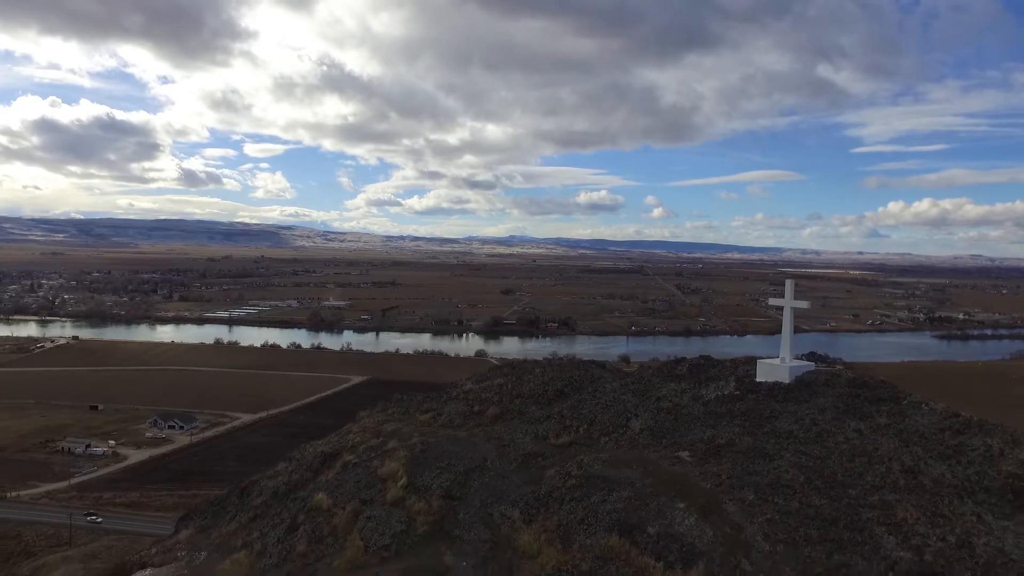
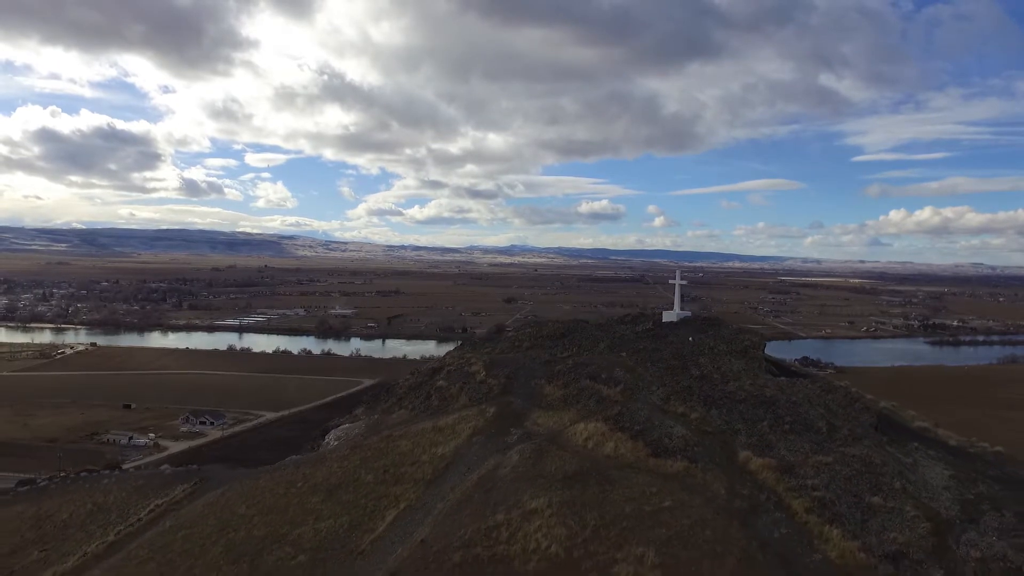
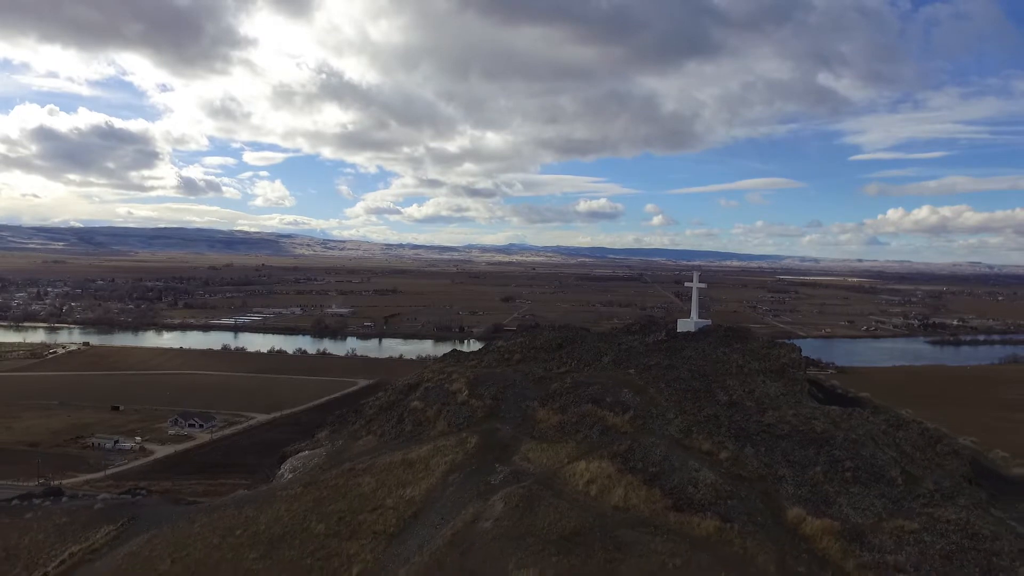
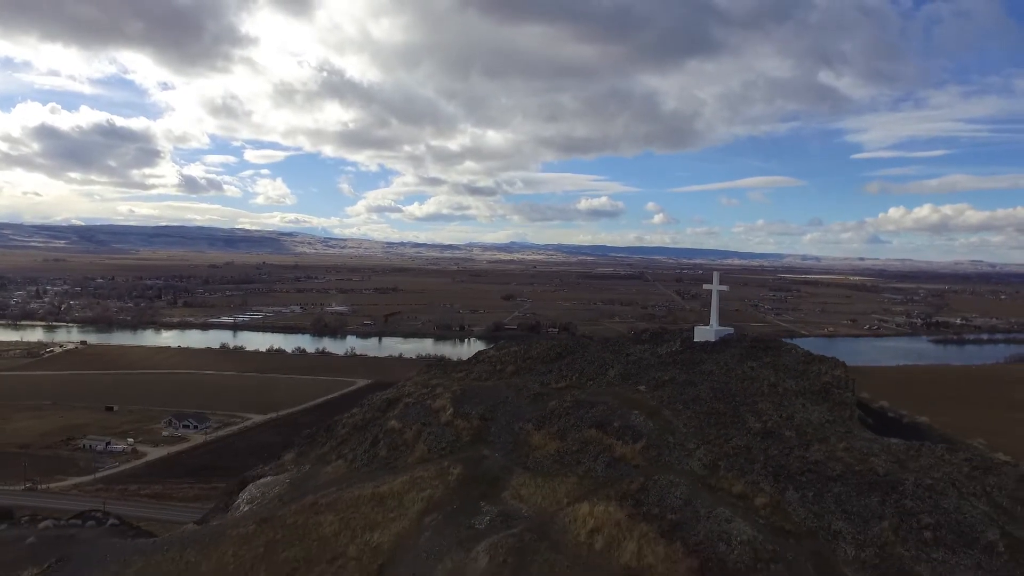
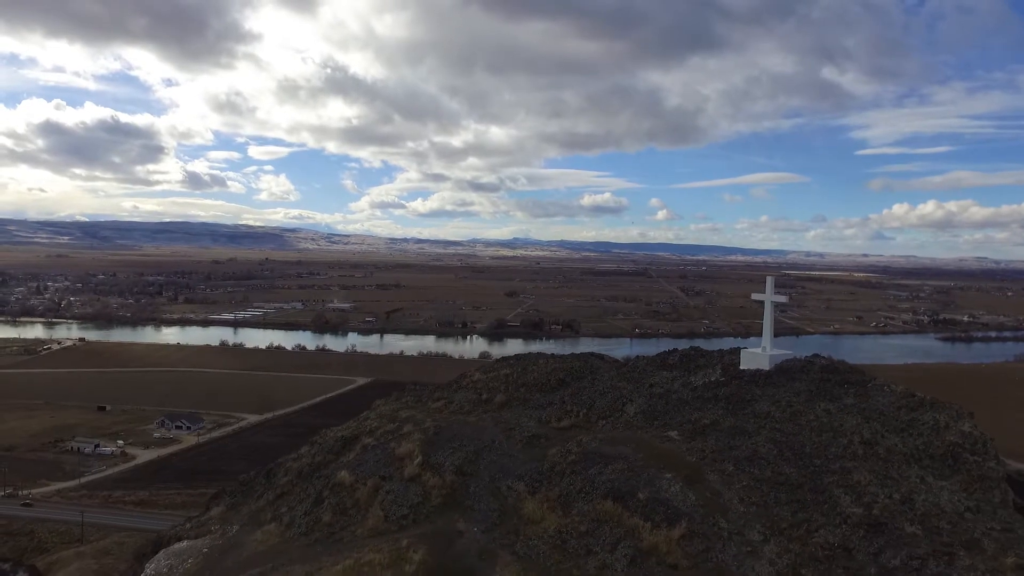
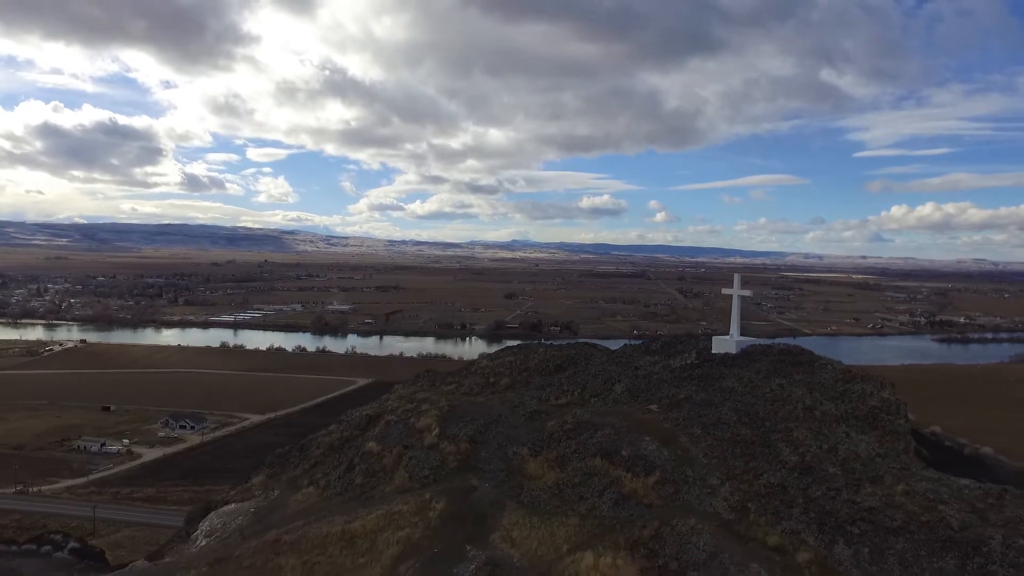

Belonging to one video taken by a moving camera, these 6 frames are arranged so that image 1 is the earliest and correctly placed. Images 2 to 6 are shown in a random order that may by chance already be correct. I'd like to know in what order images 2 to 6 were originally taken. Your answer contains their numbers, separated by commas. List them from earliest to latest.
5, 6, 4, 3, 2
